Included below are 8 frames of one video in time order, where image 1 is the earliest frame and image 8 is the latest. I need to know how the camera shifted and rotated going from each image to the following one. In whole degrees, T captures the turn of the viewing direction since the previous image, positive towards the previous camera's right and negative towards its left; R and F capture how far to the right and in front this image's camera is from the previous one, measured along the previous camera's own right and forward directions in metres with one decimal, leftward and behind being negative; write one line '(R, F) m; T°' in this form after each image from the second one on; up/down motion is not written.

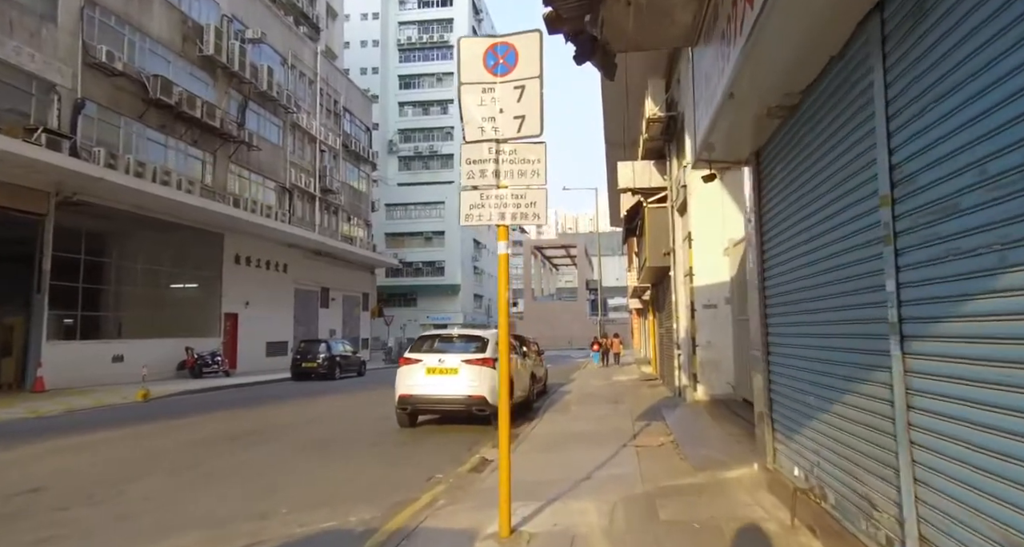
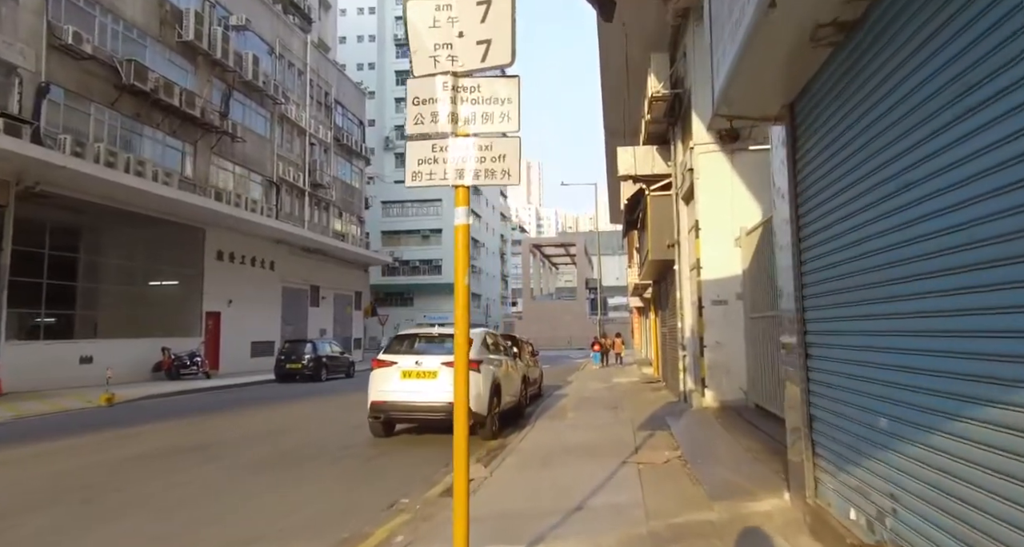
(+0.2, +1.2) m; 0°
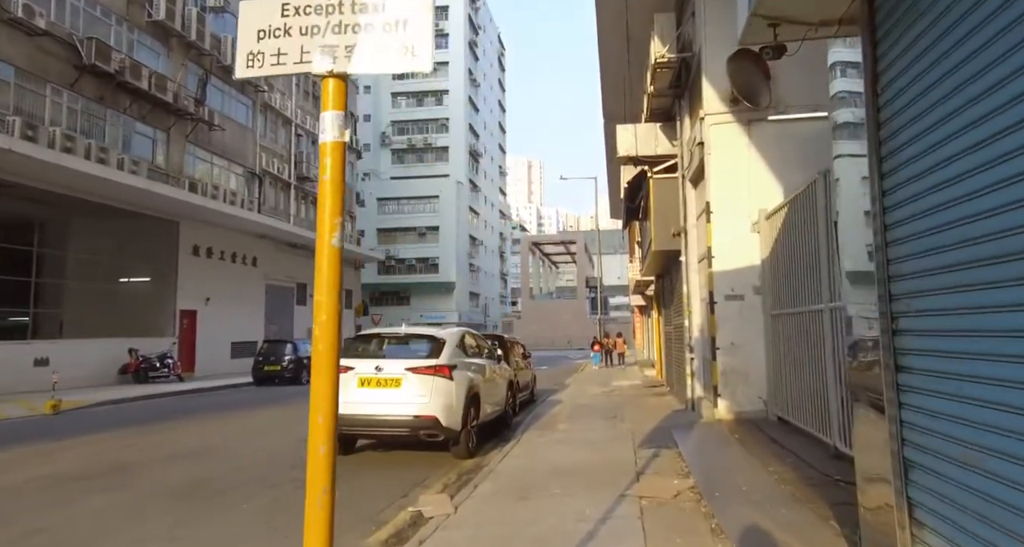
(+0.3, +1.5) m; 0°
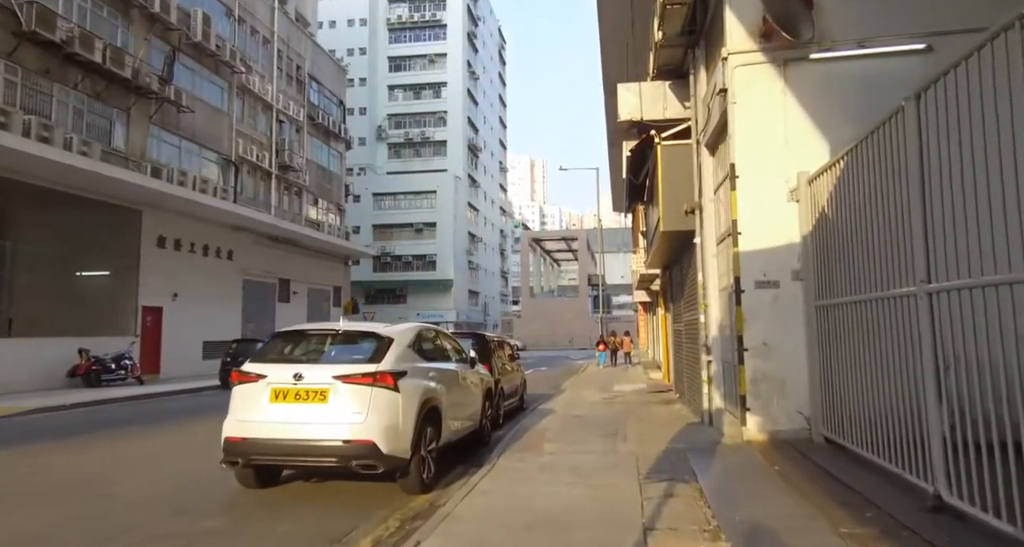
(+0.4, +2.1) m; 0°
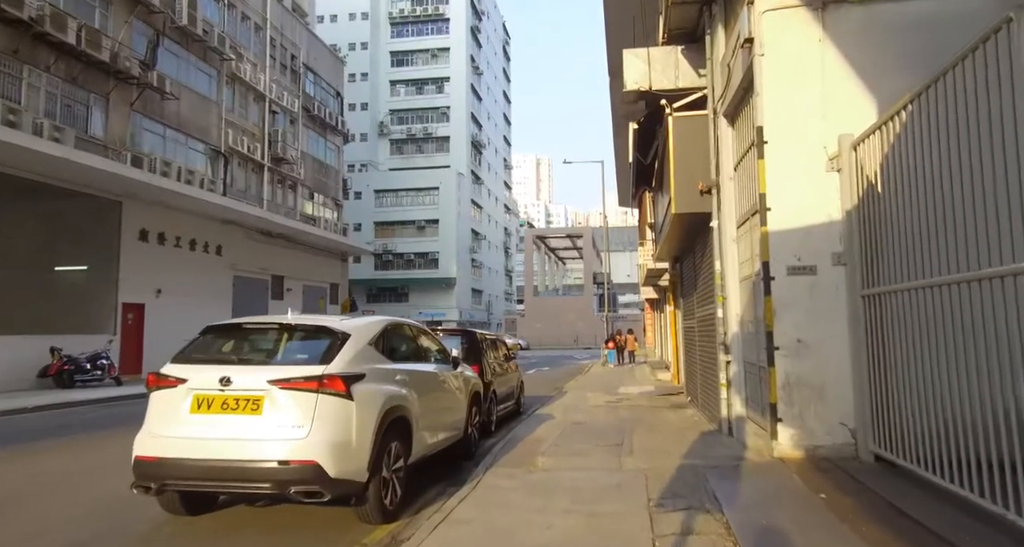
(+0.2, +1.2) m; -1°
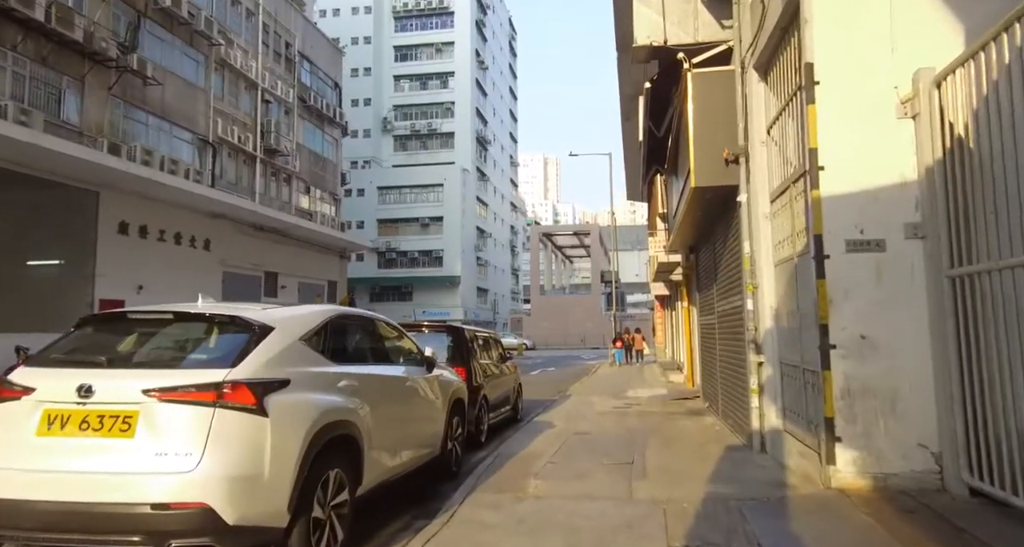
(+0.2, +1.4) m; -1°
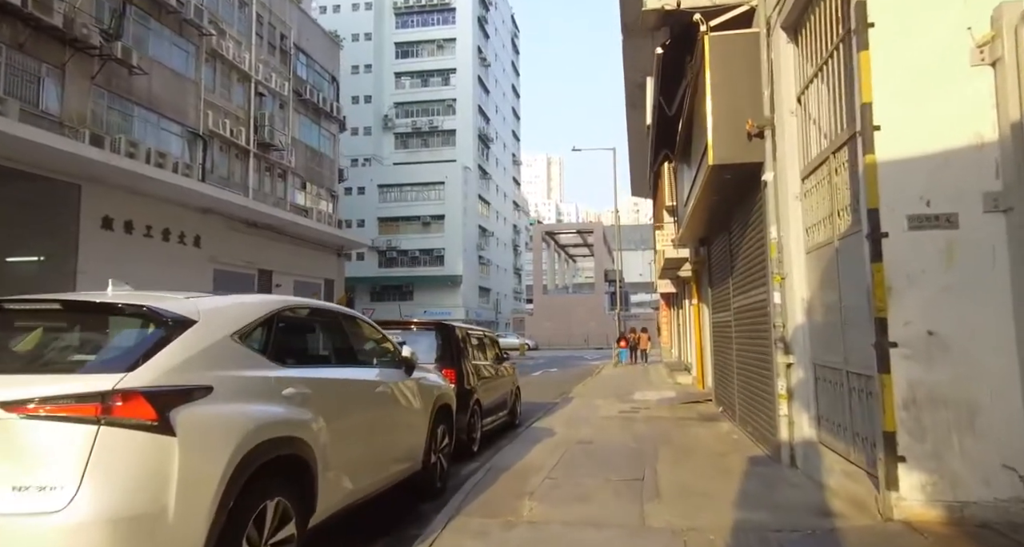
(+0.1, +0.9) m; 0°
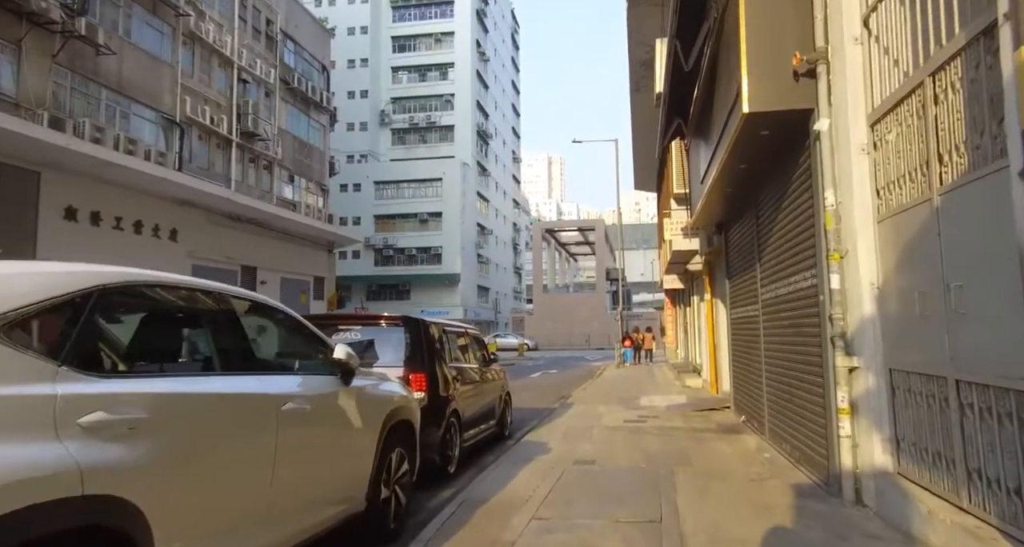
(+0.2, +1.5) m; 0°
